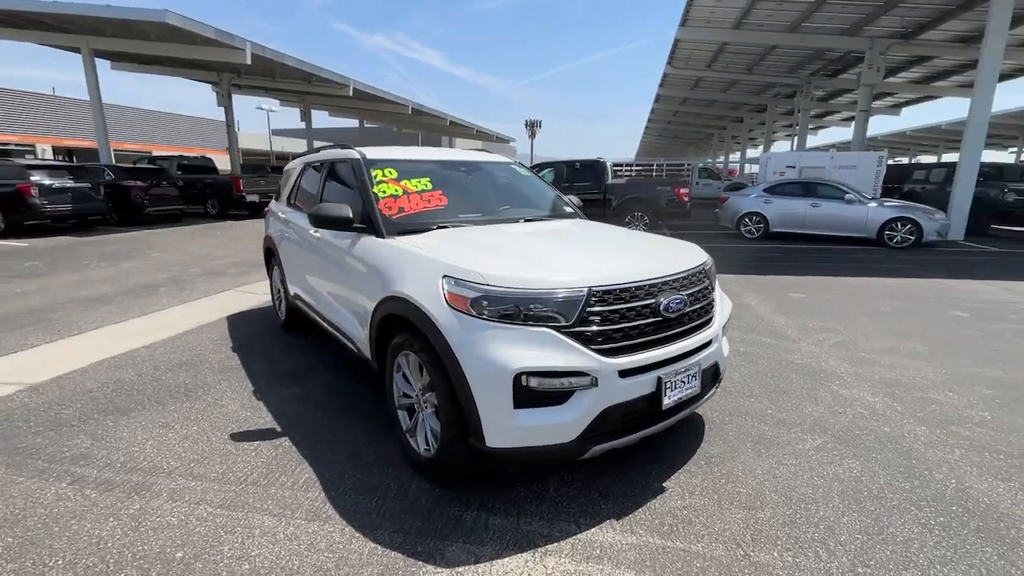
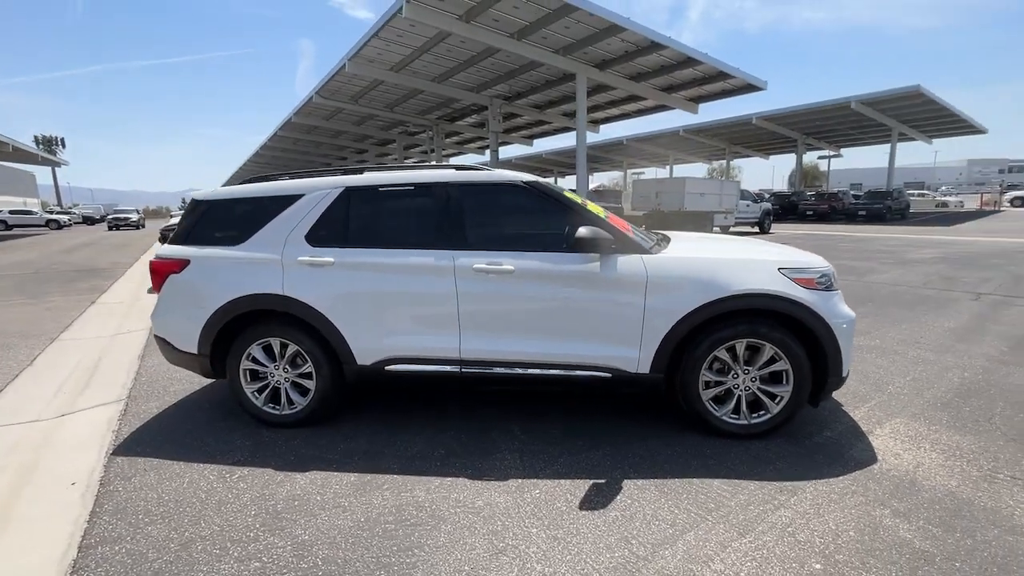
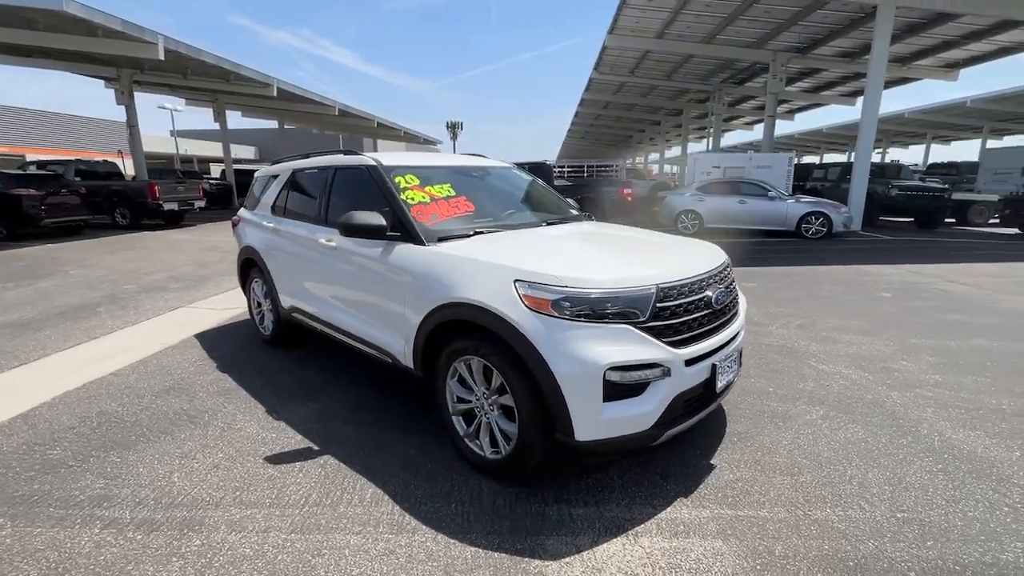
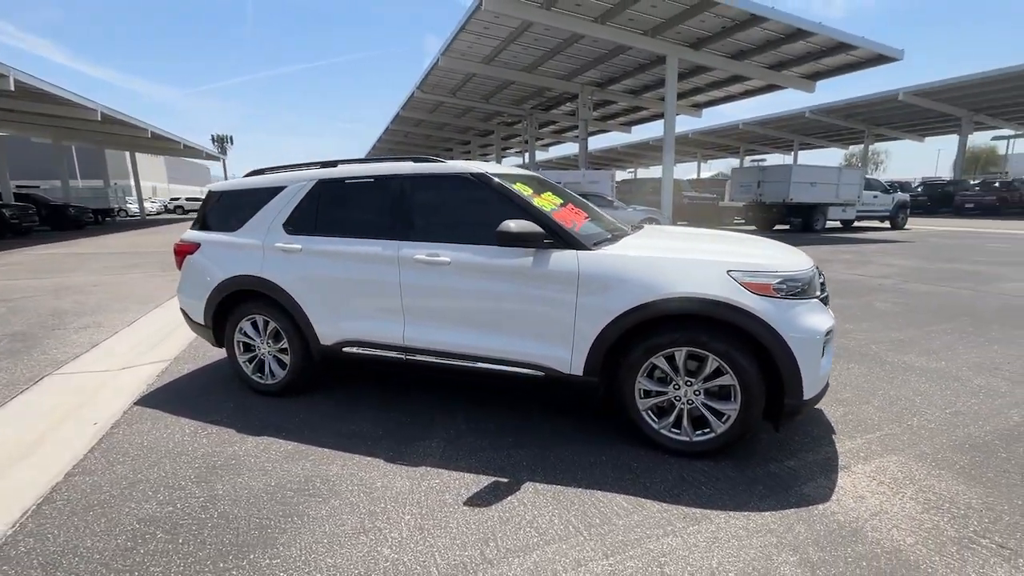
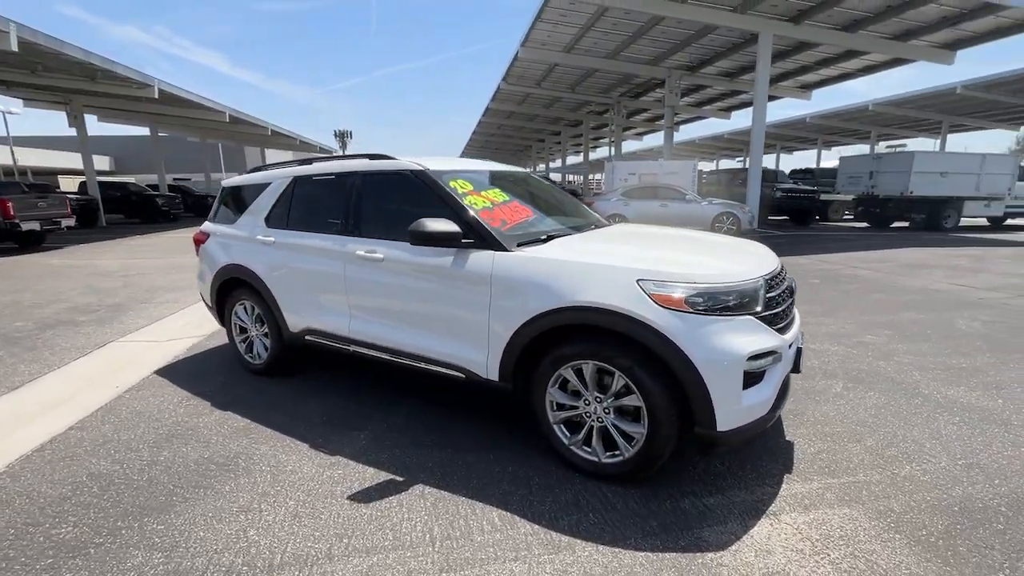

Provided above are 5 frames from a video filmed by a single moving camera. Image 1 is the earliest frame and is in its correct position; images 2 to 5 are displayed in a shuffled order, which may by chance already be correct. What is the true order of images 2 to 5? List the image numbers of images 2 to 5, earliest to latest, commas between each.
3, 5, 4, 2
